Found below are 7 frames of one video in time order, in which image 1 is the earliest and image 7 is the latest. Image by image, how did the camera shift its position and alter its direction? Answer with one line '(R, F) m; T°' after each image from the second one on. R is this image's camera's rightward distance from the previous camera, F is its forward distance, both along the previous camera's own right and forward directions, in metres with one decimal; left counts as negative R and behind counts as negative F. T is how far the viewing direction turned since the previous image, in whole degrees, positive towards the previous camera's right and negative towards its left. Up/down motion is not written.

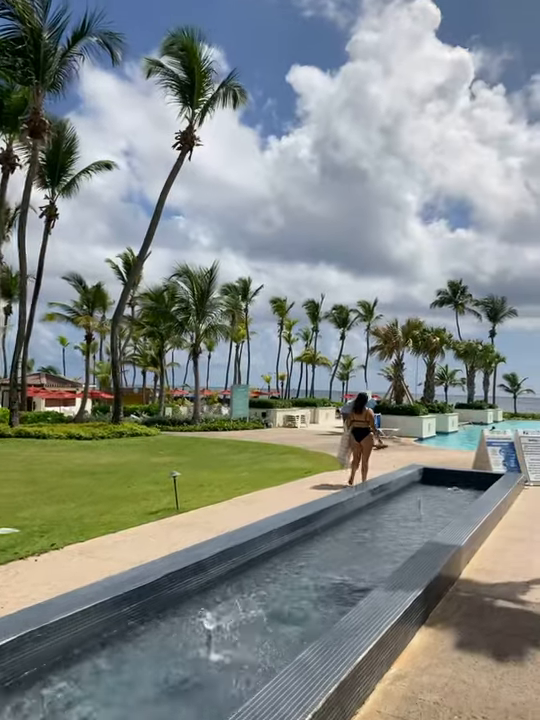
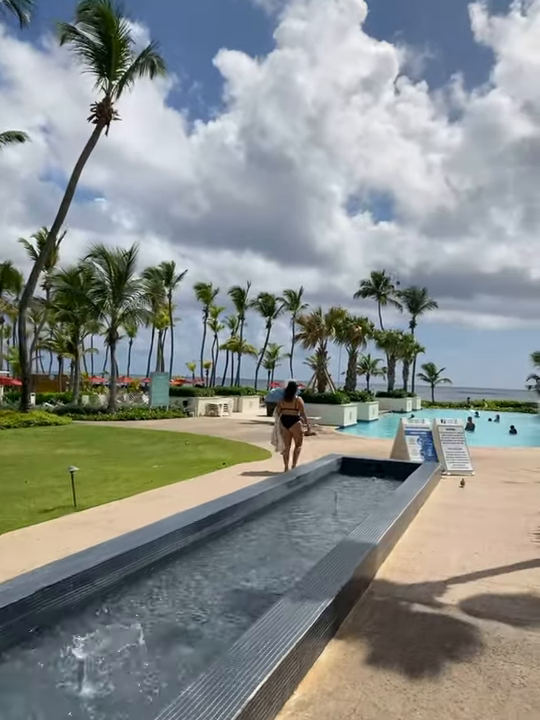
(+0.2, +0.6) m; +7°
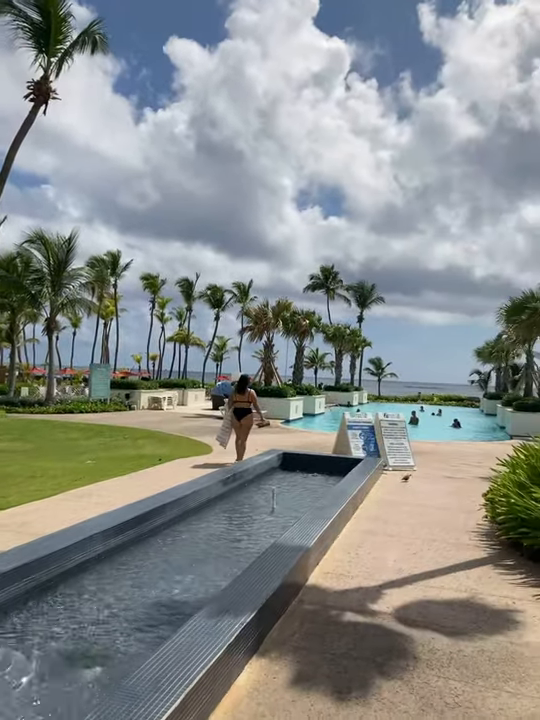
(+0.2, +0.4) m; +5°
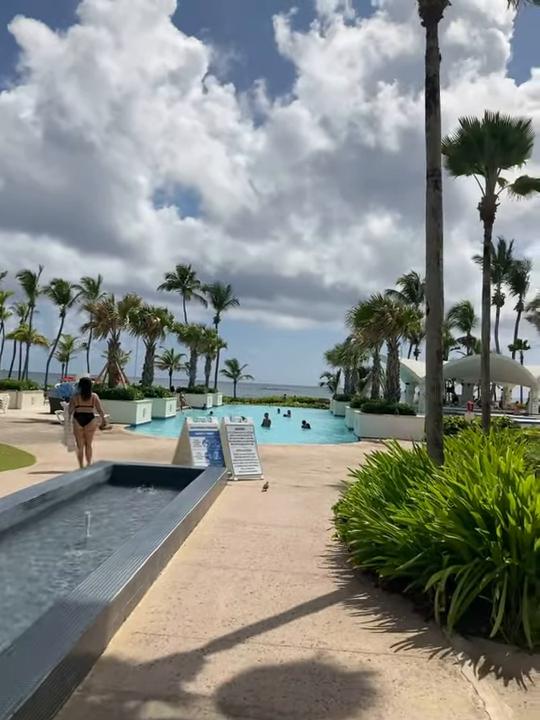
(+0.4, +1.3) m; +13°
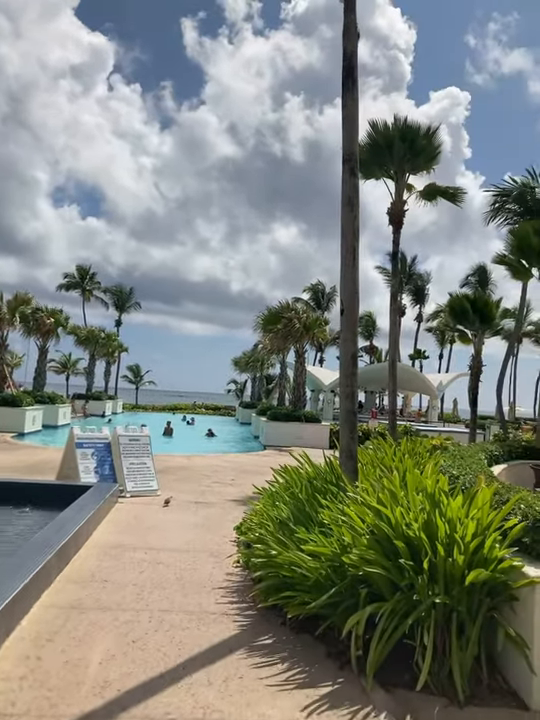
(+0.1, +0.8) m; +9°
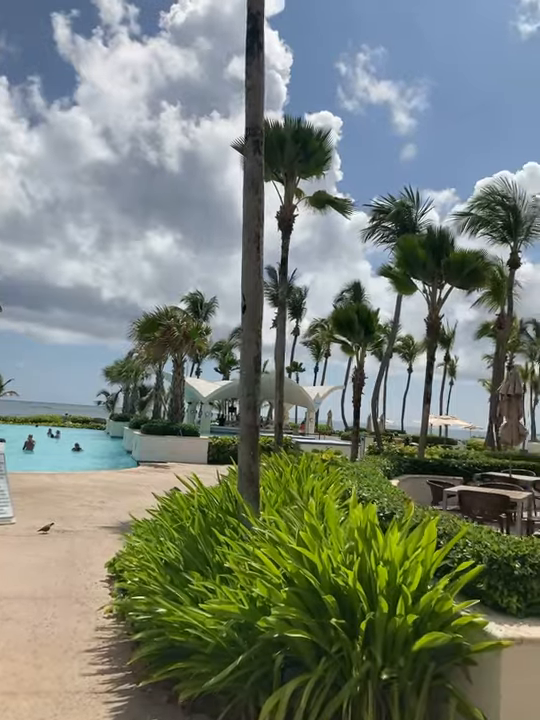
(-0.1, +0.9) m; +12°
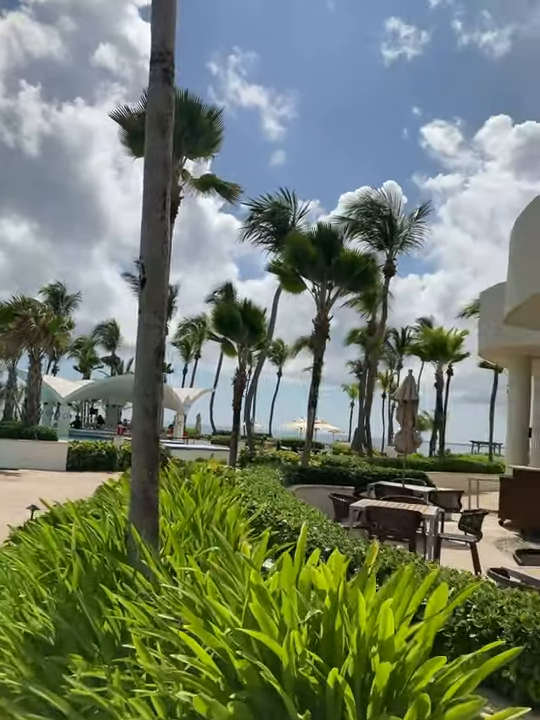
(-0.3, +1.1) m; +13°
